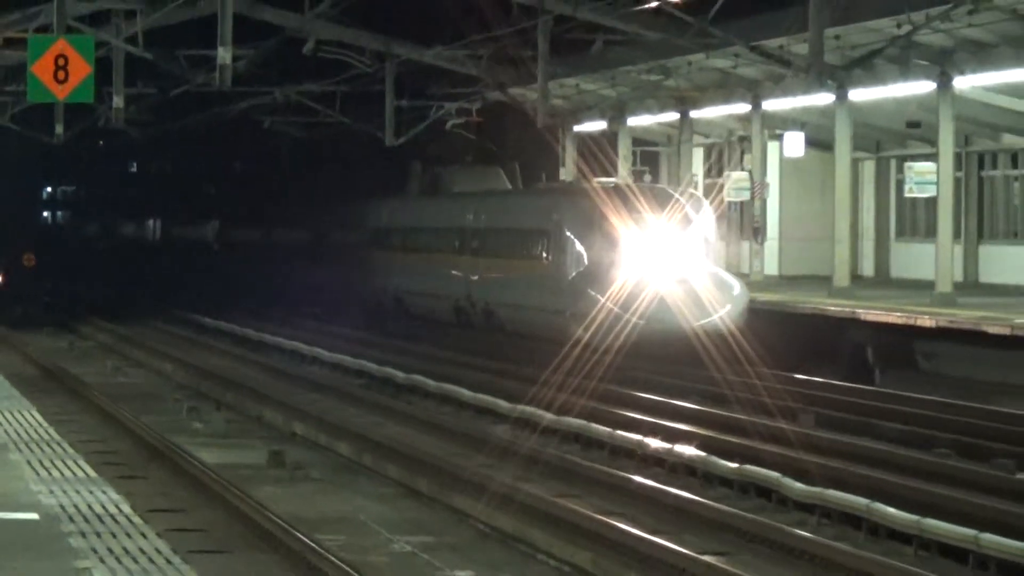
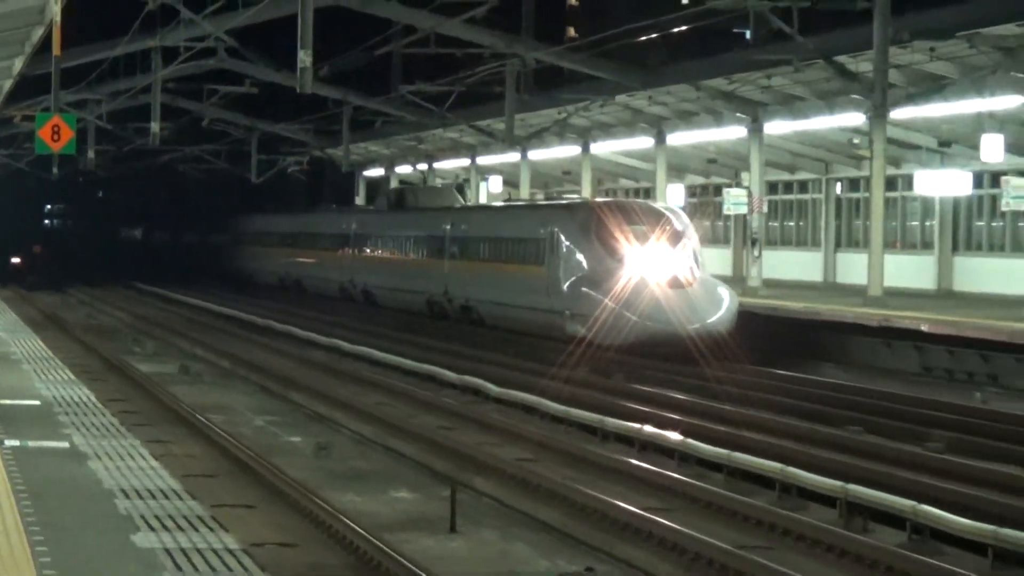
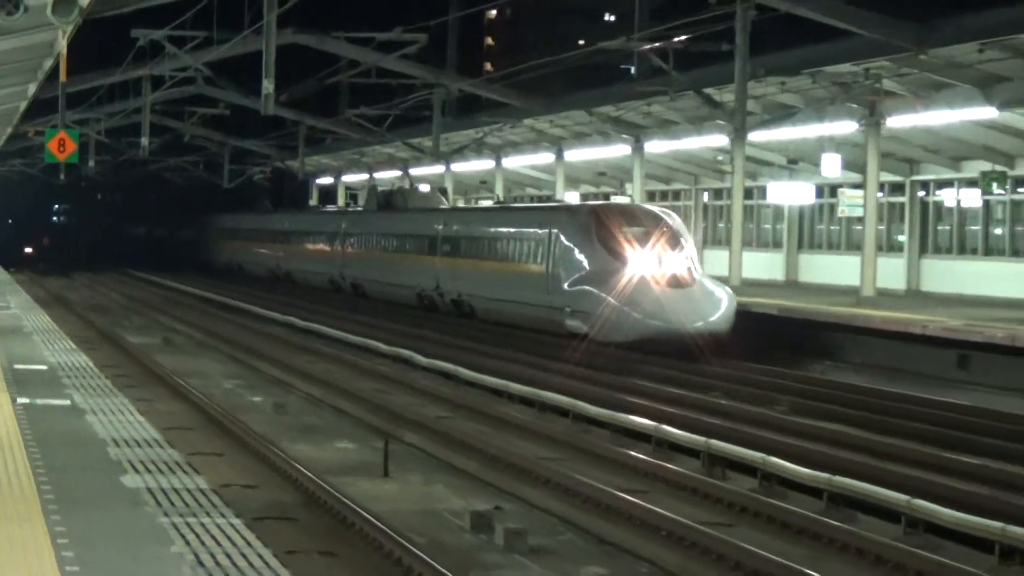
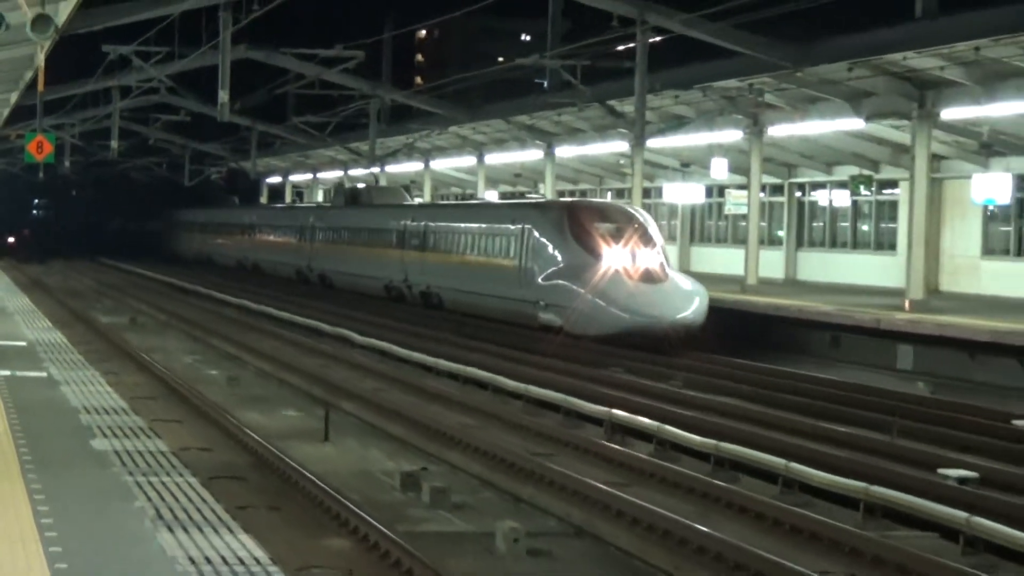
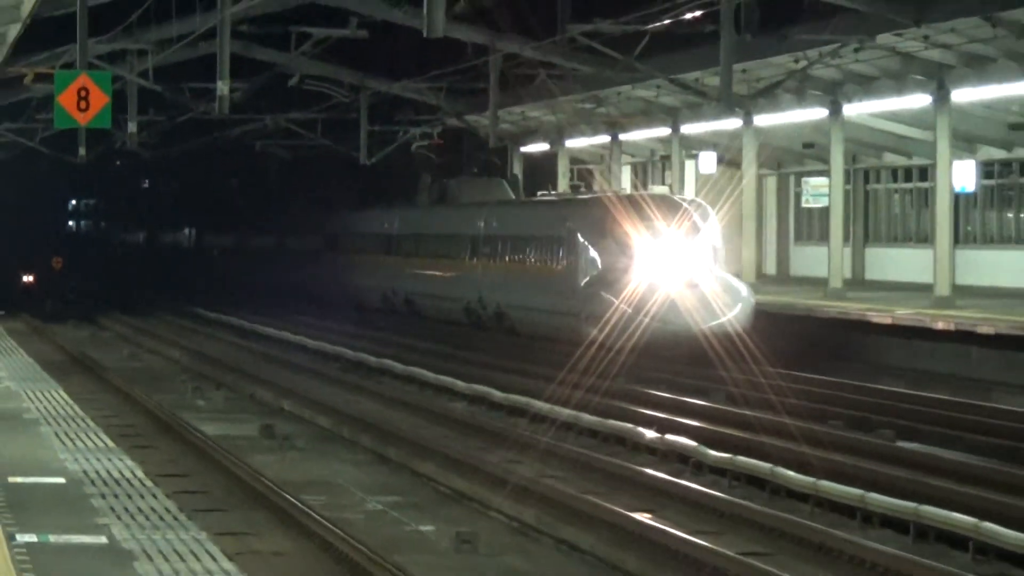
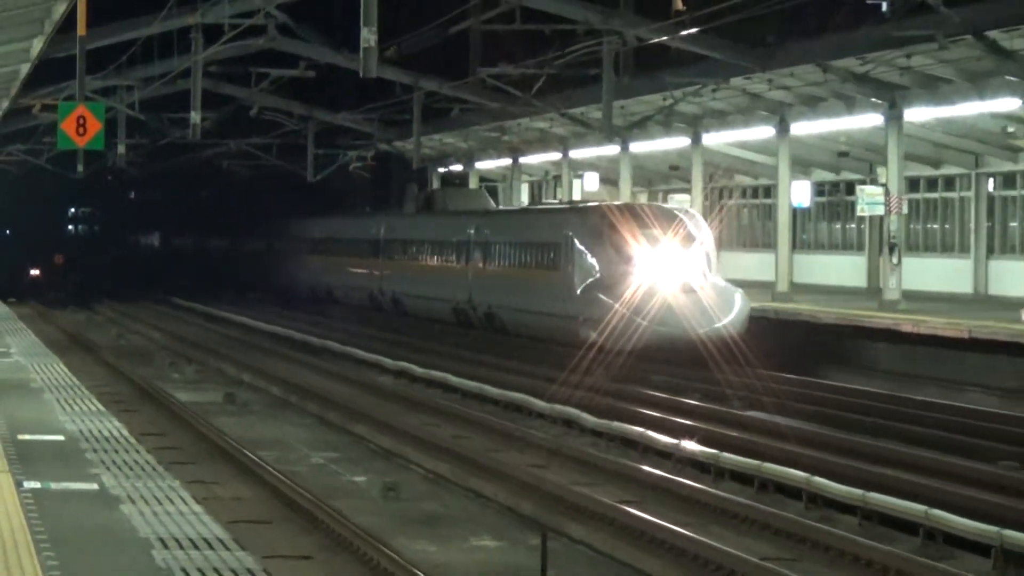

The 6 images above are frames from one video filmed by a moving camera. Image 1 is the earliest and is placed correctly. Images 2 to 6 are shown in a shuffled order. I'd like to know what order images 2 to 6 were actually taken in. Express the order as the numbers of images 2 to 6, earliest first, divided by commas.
5, 6, 2, 3, 4
